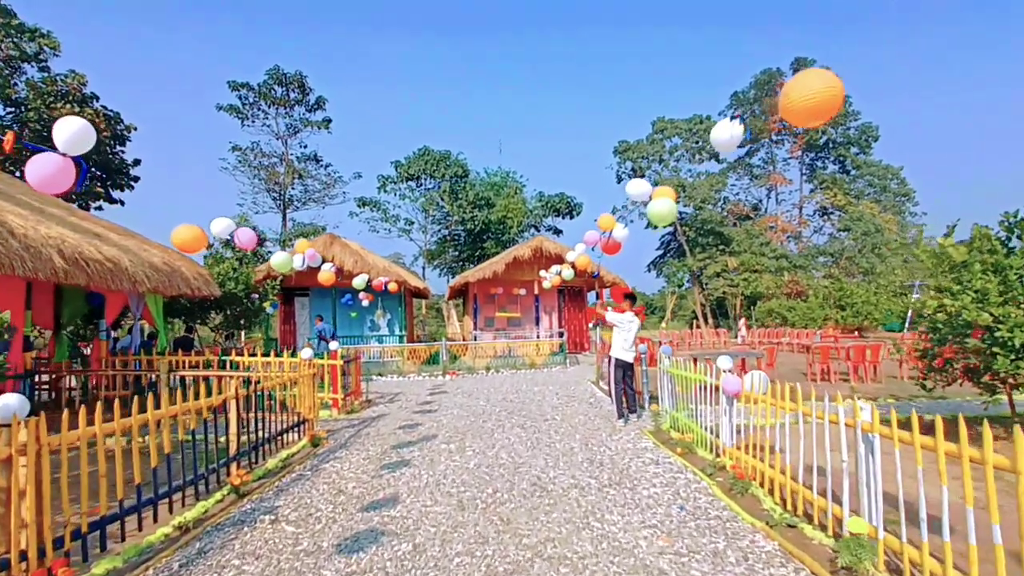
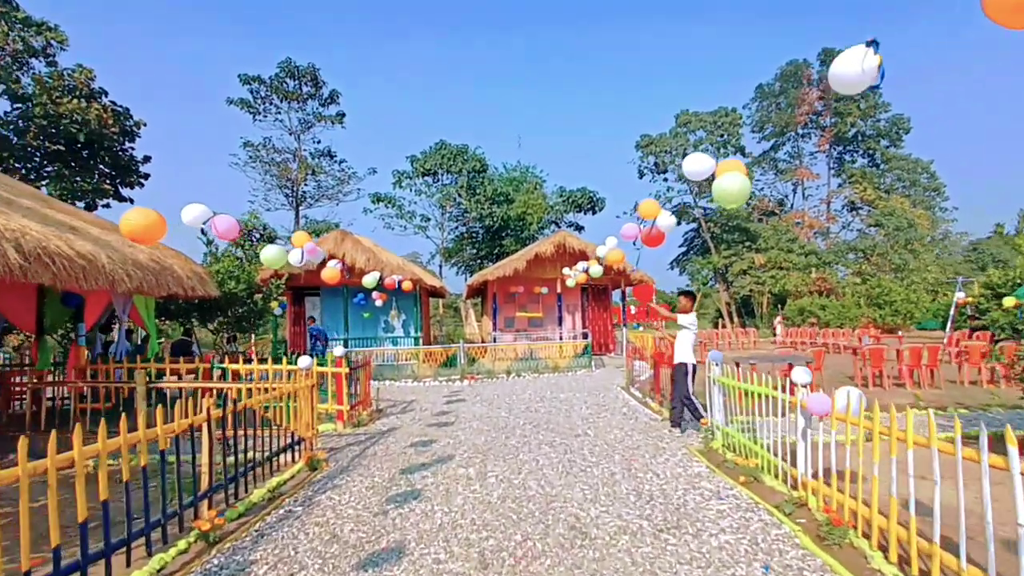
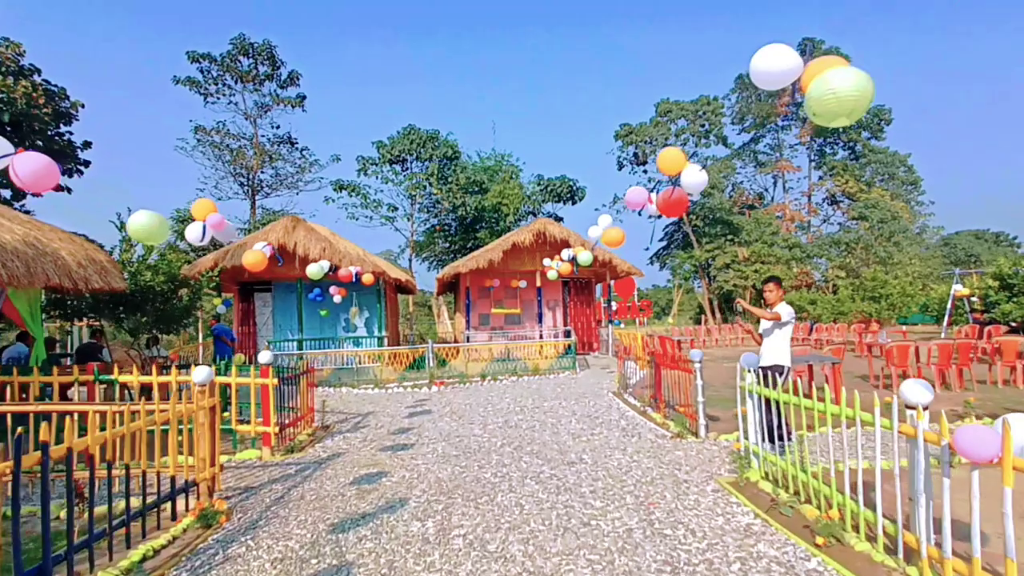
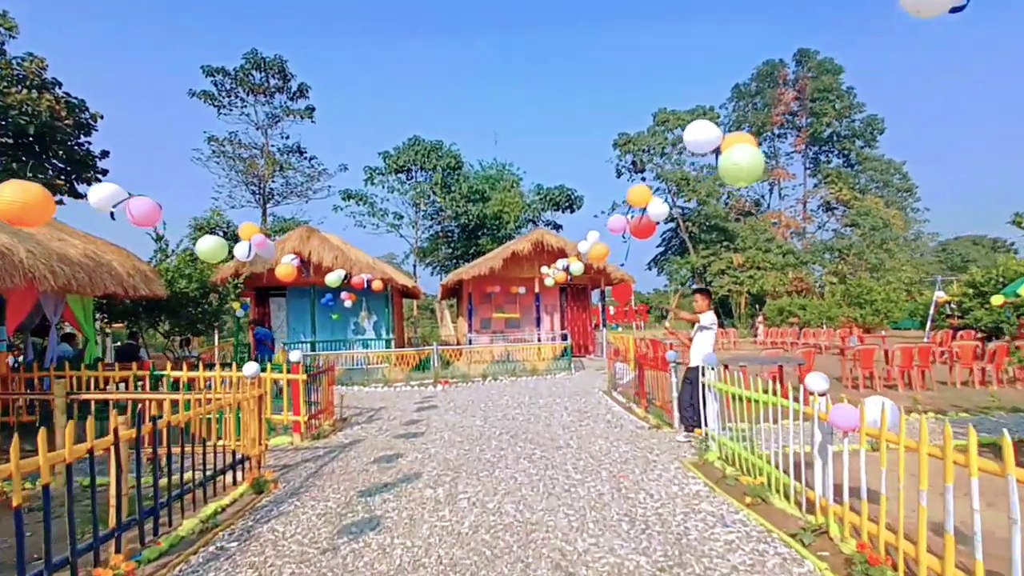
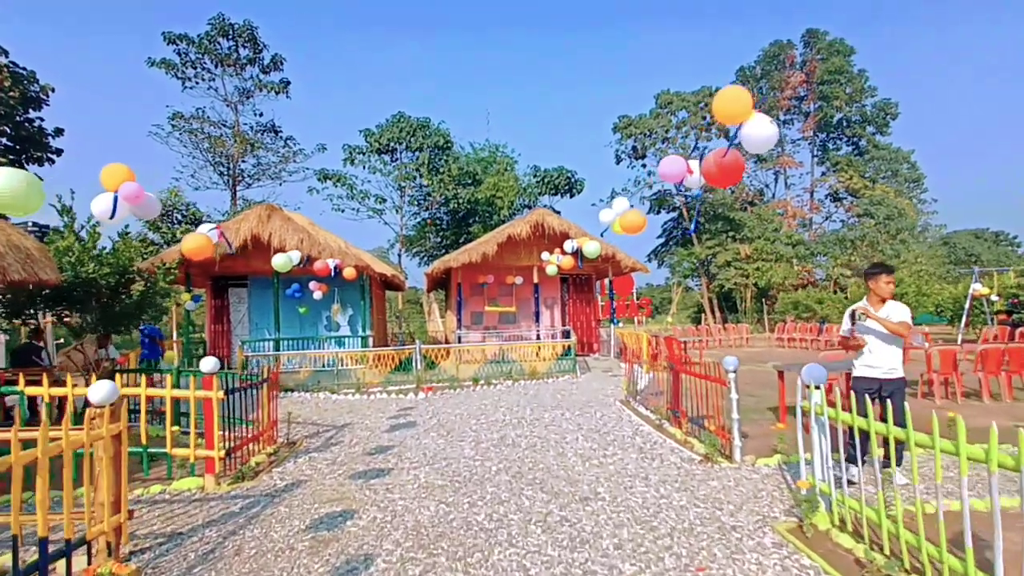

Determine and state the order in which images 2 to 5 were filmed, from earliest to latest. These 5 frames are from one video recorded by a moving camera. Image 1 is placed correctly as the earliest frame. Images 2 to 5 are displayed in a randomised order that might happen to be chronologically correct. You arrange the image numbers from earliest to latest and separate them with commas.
2, 4, 3, 5
